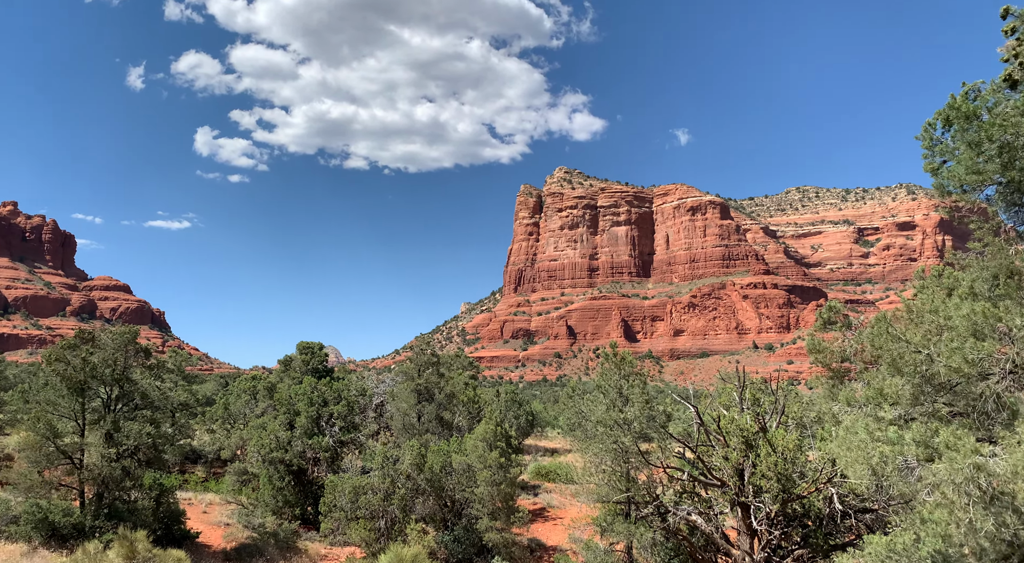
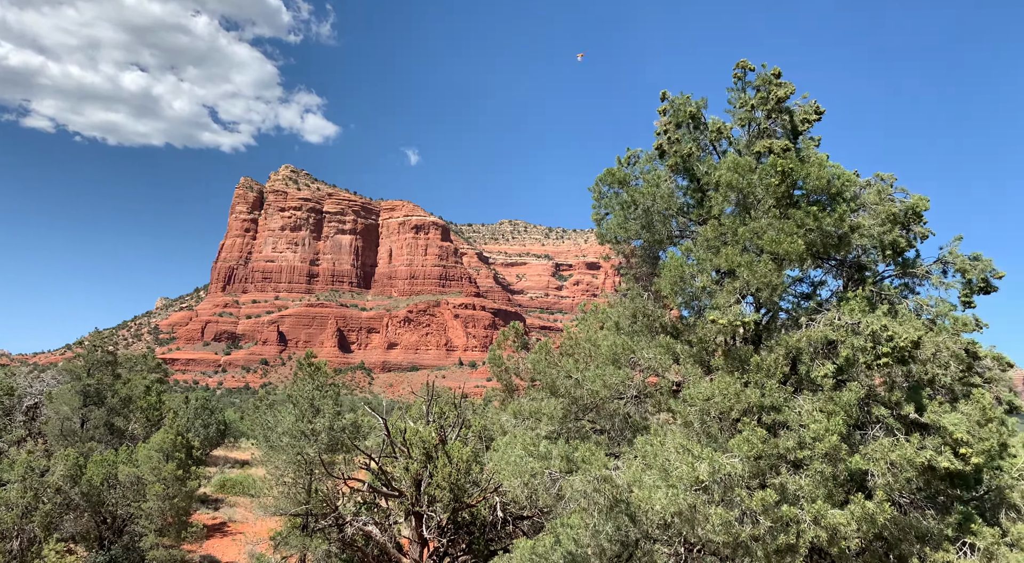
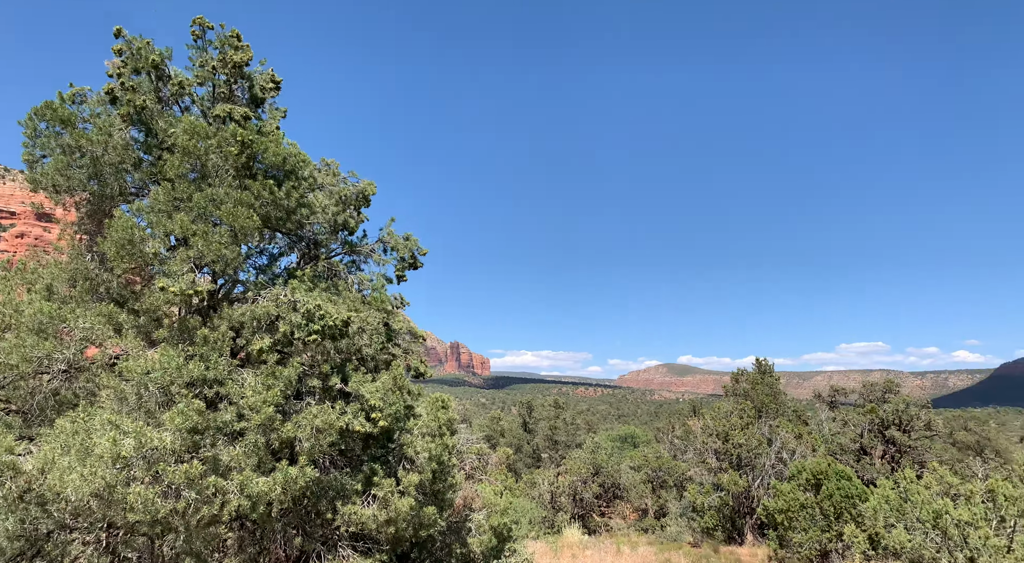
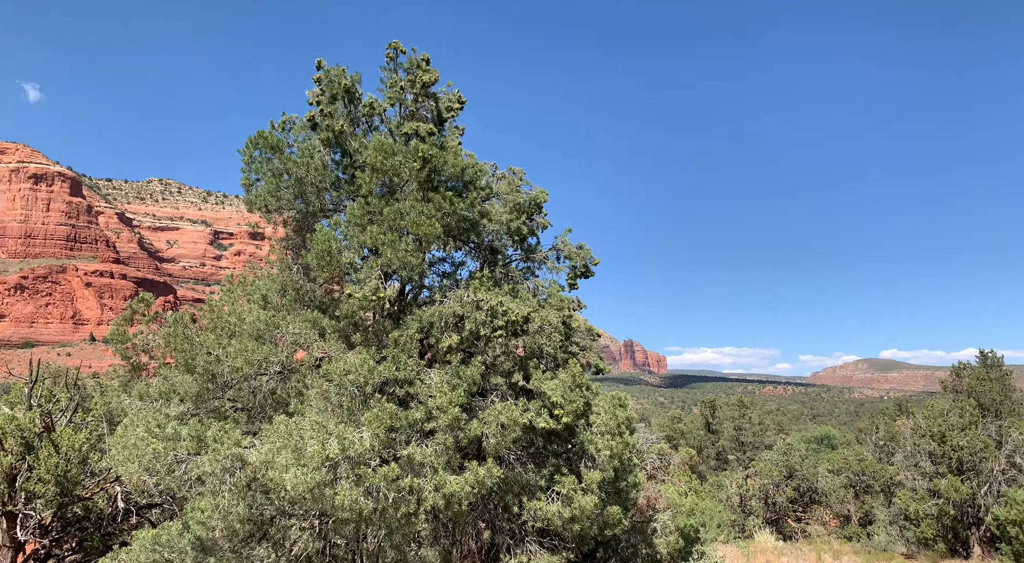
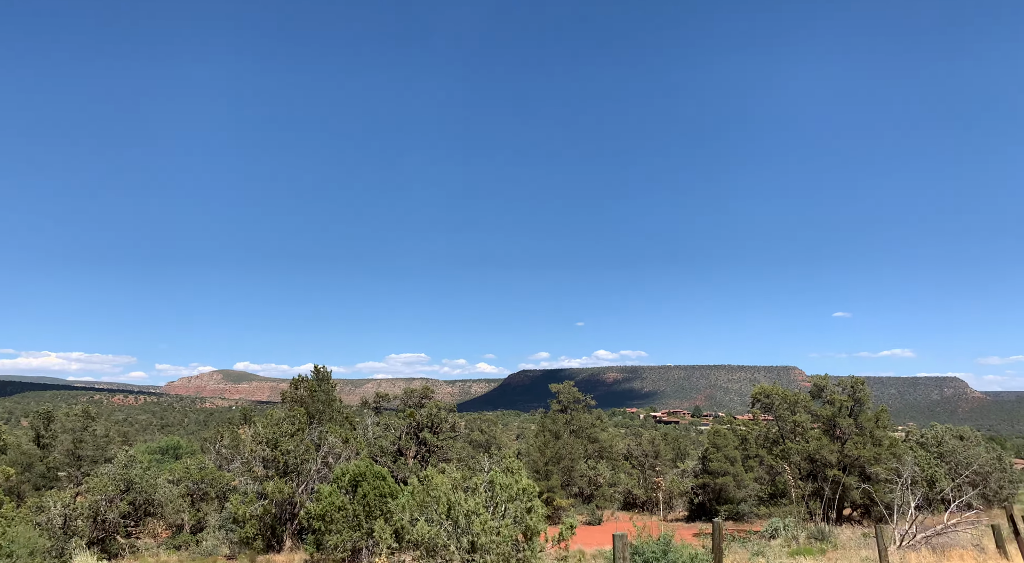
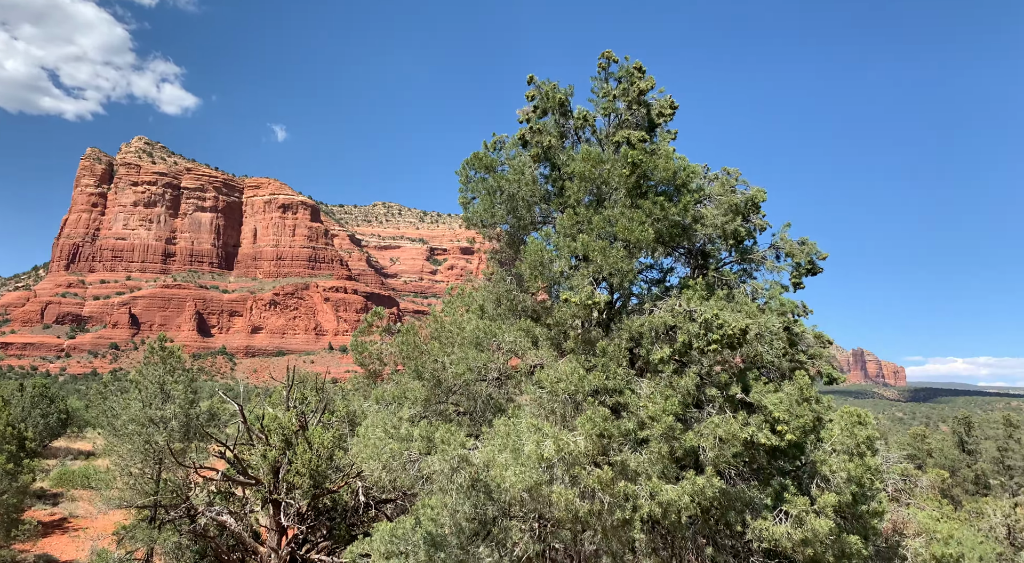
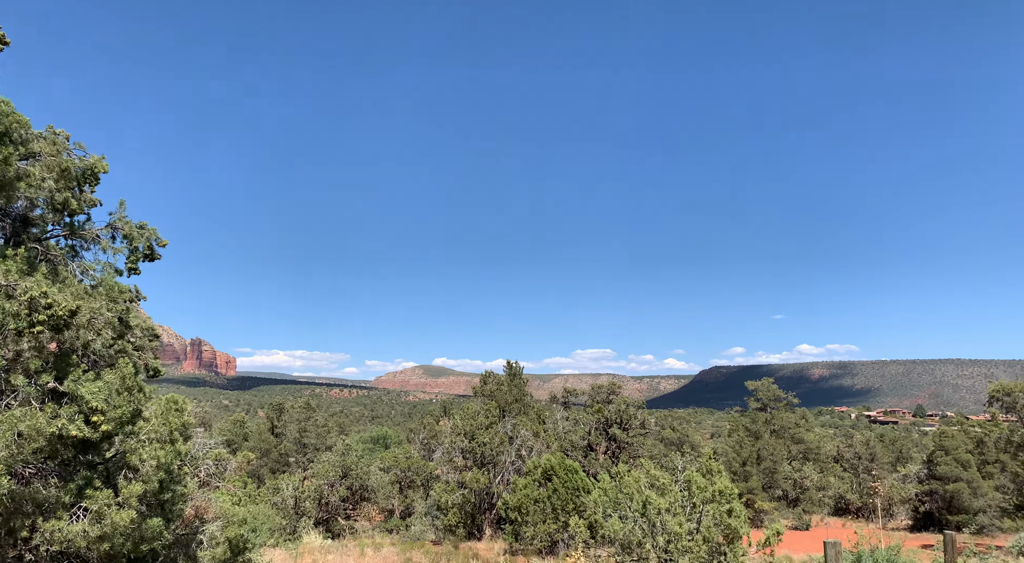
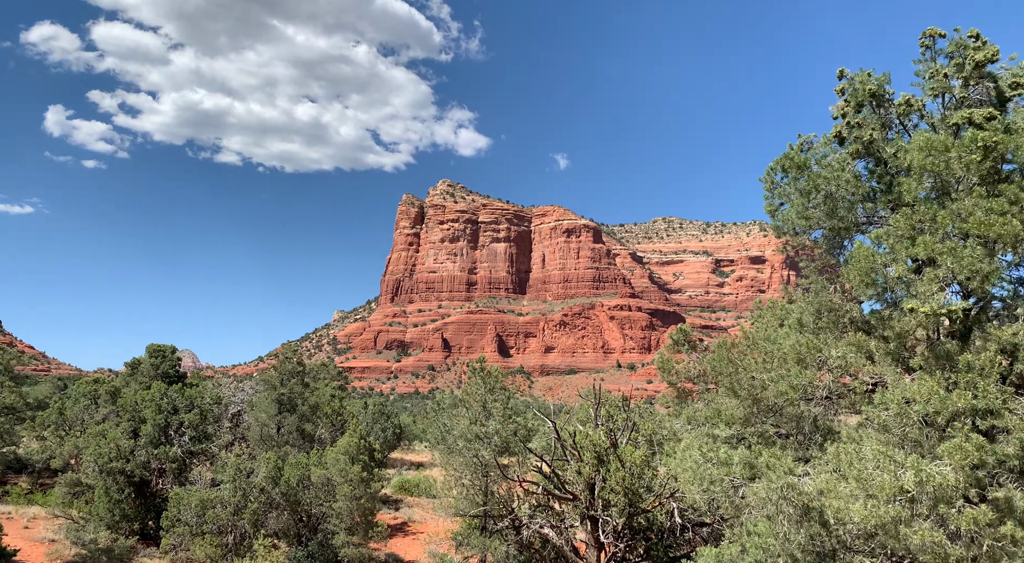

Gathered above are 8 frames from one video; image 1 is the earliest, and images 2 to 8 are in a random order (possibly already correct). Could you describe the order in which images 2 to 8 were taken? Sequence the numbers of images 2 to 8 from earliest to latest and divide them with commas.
8, 2, 6, 4, 3, 7, 5
